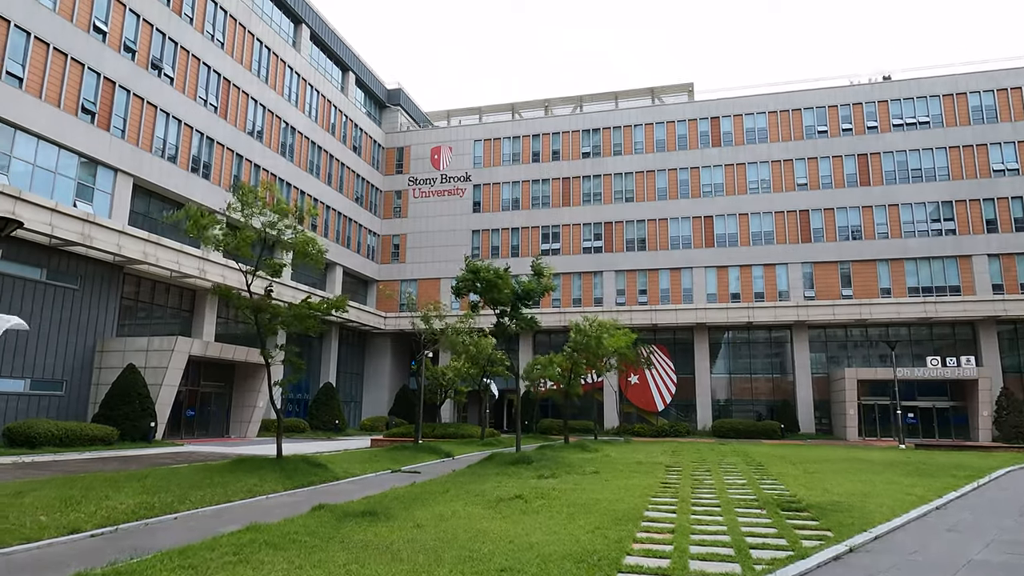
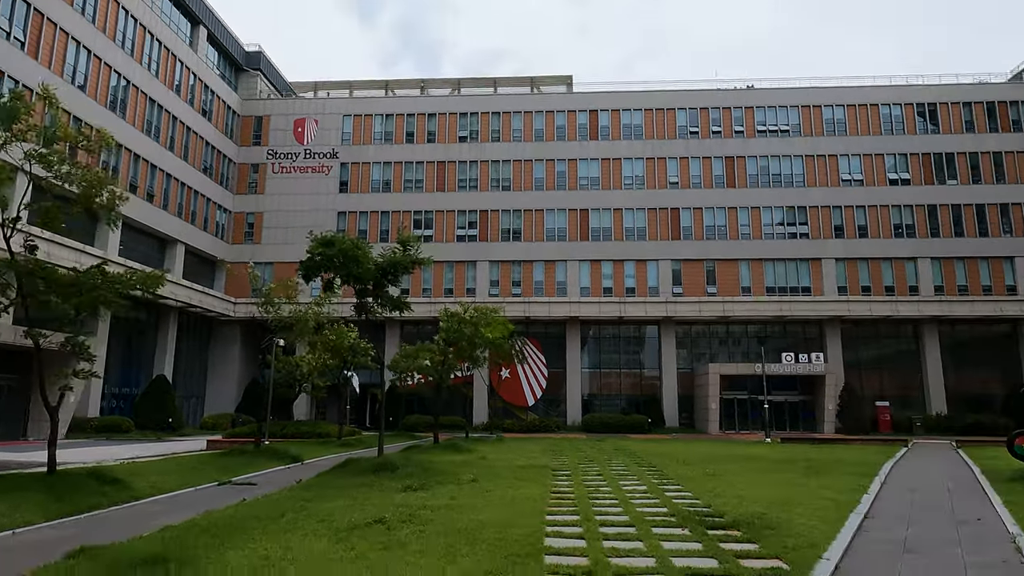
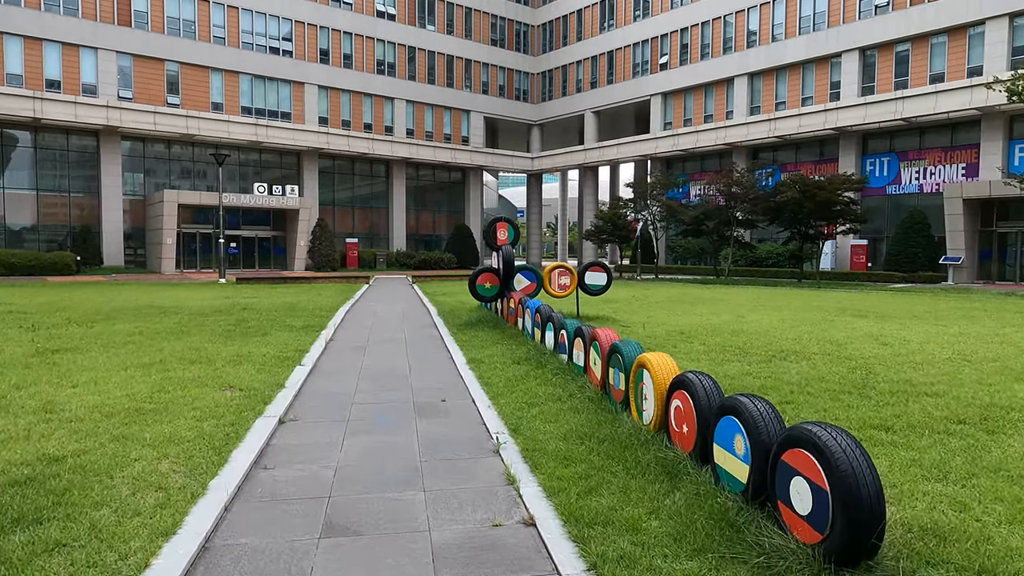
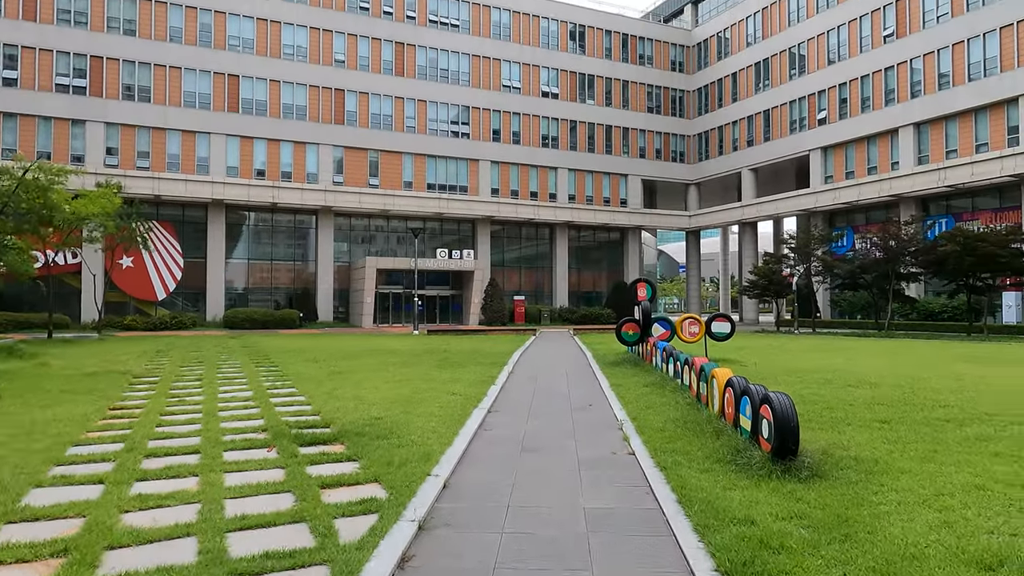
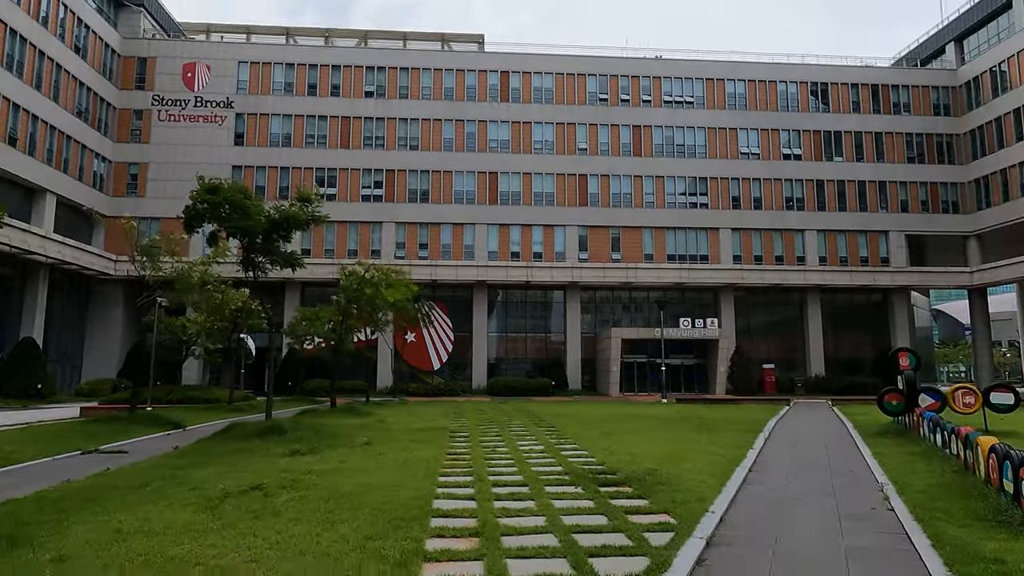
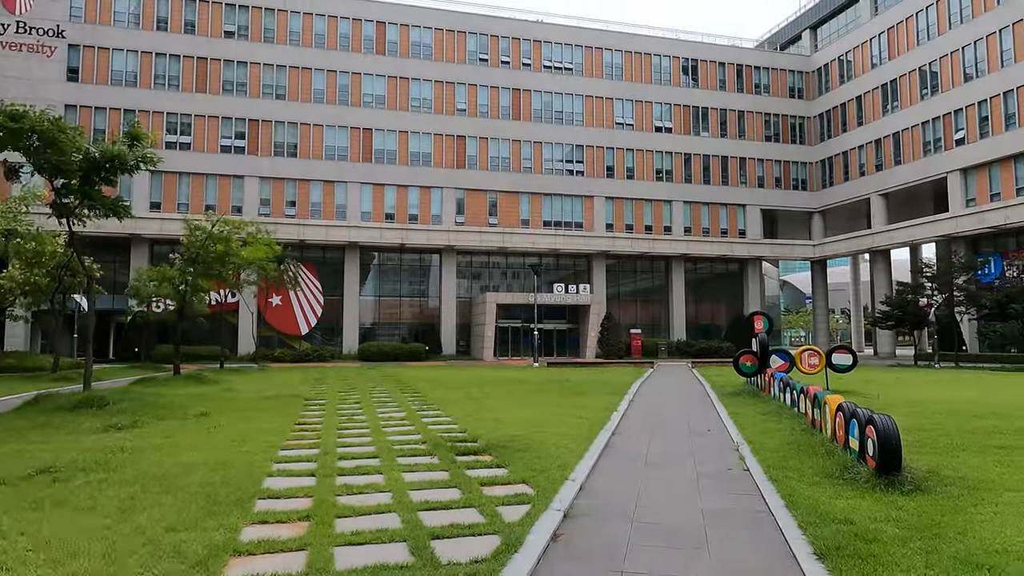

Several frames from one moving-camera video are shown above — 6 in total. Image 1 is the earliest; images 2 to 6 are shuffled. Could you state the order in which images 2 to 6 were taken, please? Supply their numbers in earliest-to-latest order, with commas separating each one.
2, 5, 6, 4, 3
